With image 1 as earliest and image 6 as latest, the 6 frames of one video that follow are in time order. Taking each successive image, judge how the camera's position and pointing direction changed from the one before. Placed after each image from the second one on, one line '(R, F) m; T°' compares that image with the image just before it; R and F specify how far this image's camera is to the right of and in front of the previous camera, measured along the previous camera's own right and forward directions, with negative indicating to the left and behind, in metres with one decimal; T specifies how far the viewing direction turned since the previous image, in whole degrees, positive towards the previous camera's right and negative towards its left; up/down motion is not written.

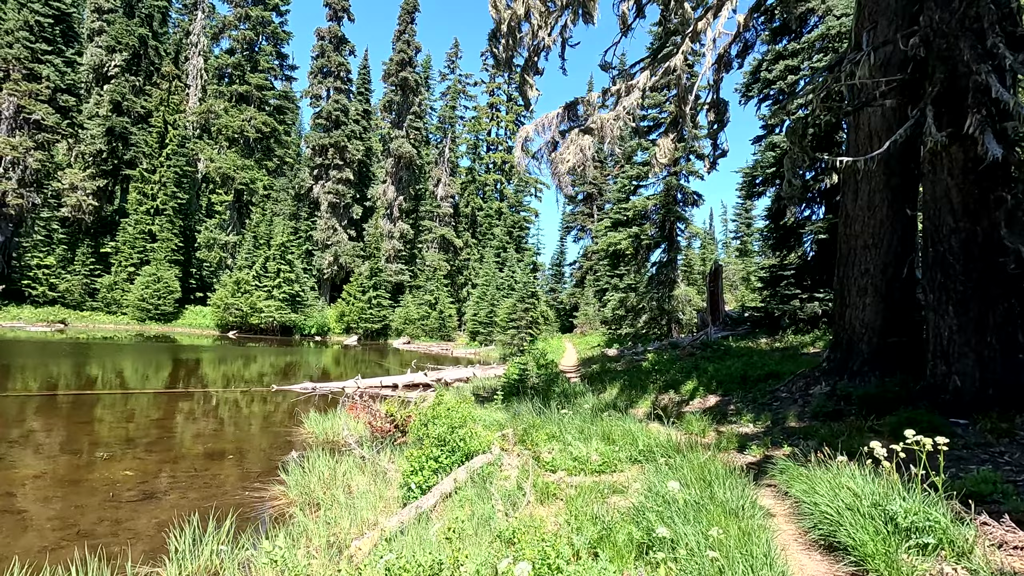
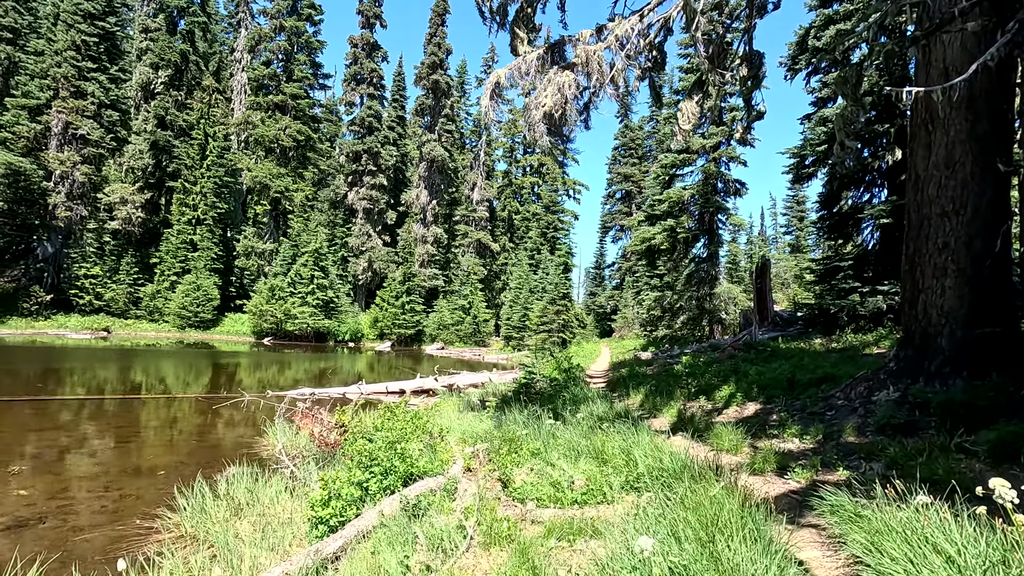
(+0.7, +1.2) m; -5°
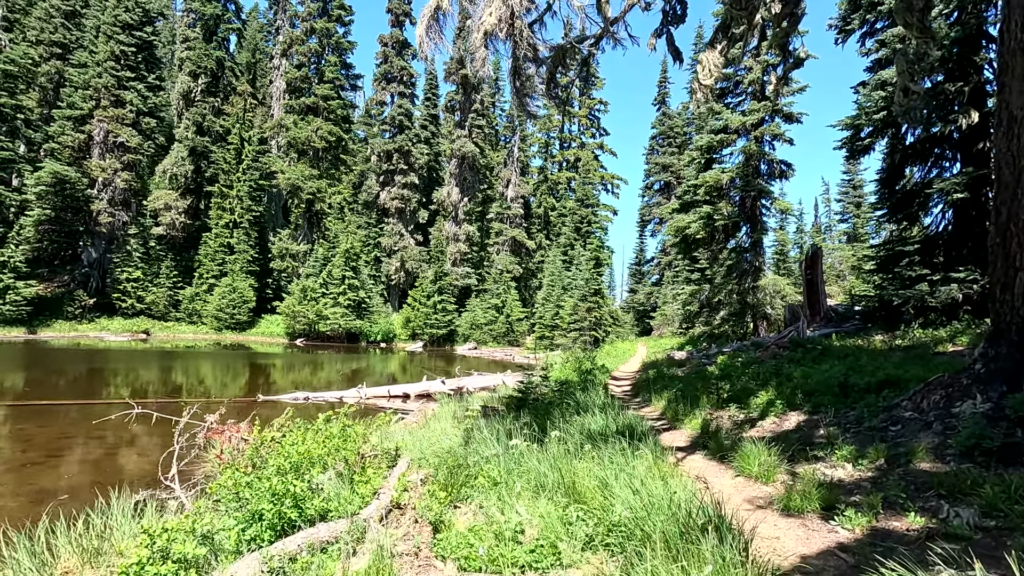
(+0.7, +1.1) m; -5°
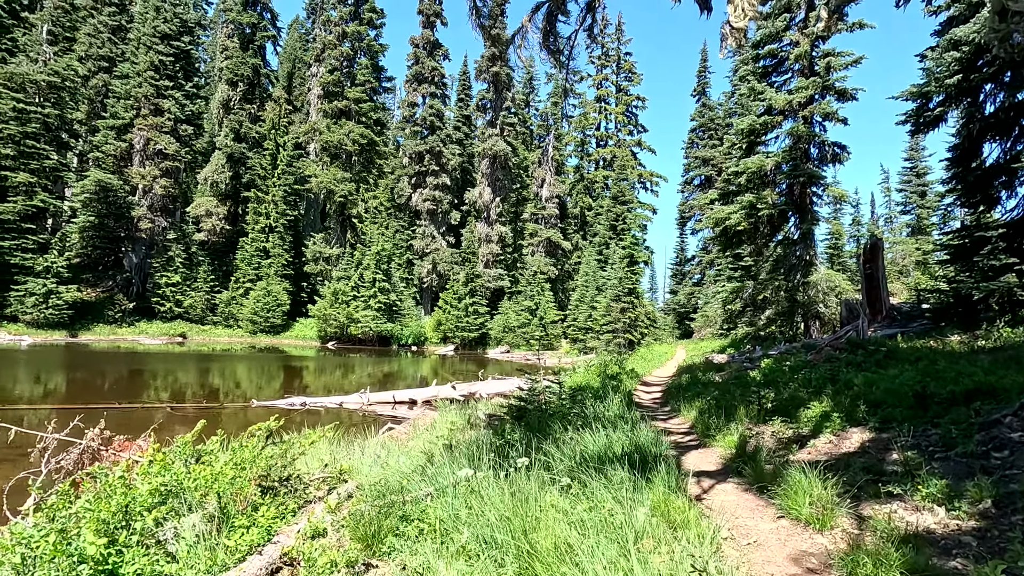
(+0.5, +1.0) m; -4°
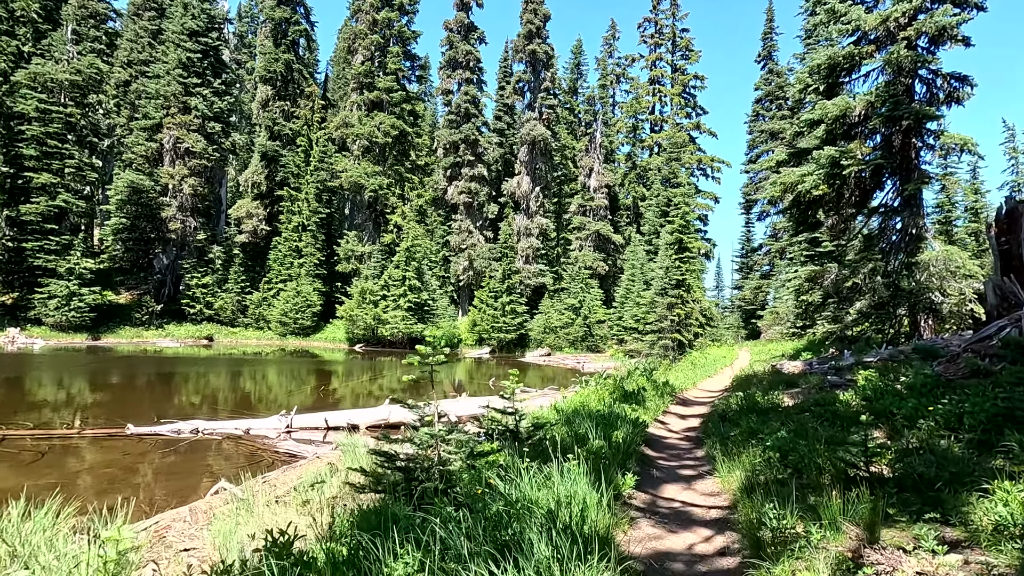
(+1.2, +3.0) m; -7°
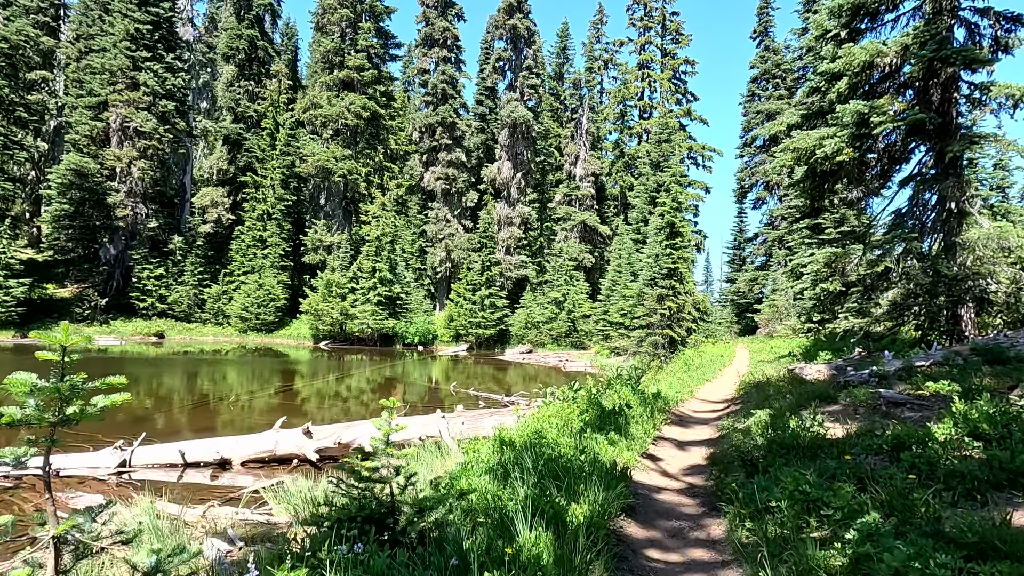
(+0.6, +2.1) m; +1°
